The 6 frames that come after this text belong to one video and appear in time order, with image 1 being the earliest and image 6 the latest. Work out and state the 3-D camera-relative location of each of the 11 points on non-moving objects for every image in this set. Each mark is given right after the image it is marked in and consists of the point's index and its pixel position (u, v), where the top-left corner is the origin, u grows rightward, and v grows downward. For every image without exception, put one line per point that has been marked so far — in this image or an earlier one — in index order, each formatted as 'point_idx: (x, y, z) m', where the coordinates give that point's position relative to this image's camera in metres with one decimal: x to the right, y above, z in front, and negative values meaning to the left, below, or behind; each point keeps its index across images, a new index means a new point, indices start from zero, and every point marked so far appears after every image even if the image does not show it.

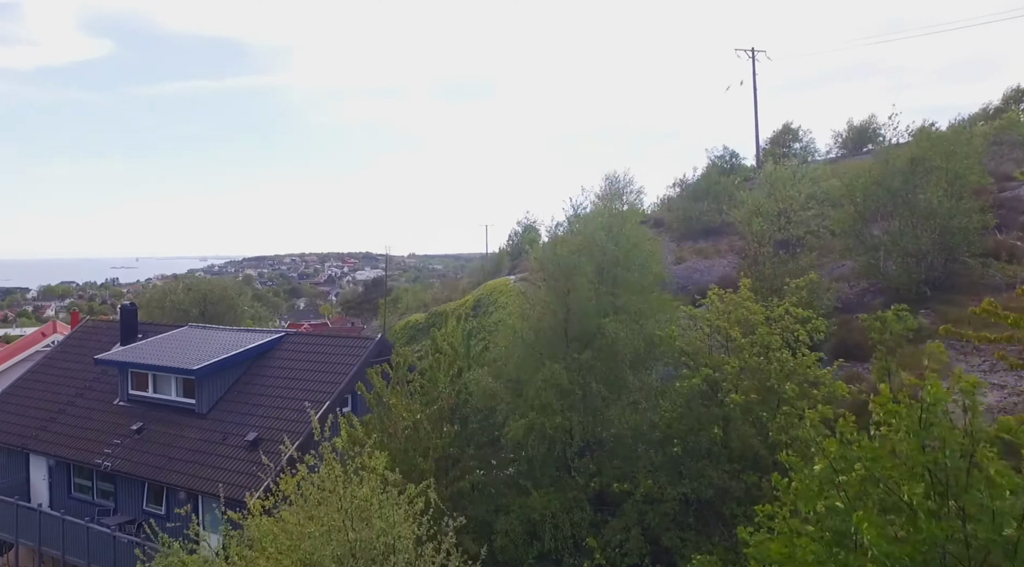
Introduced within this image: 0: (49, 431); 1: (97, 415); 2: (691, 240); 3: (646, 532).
0: (-8.0, -2.5, +12.8) m
1: (-7.1, -2.2, +12.7) m
2: (+4.2, +1.0, +17.6) m
3: (+1.2, -2.2, +6.5) m
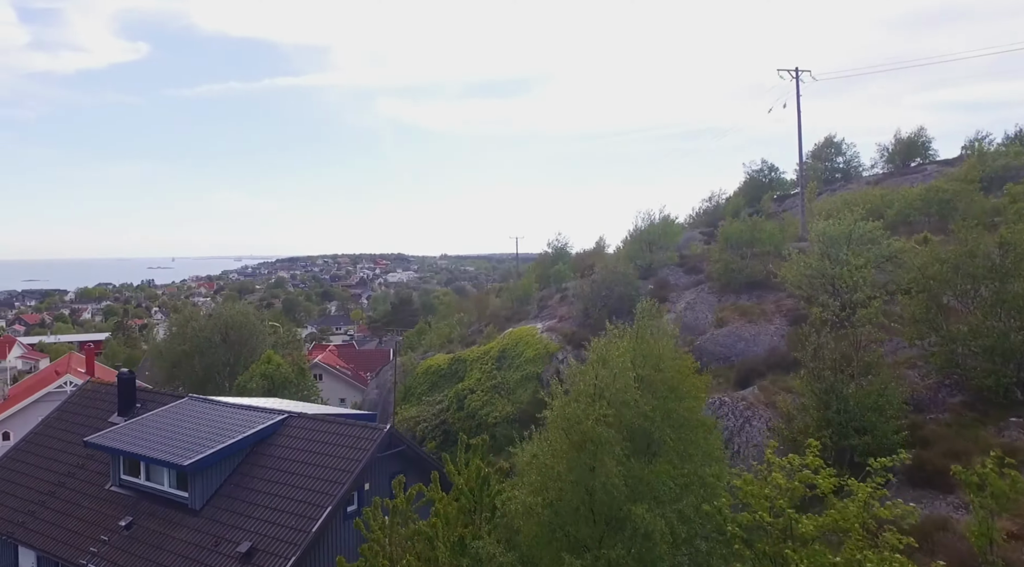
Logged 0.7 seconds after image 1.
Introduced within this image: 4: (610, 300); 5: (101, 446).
0: (-7.6, -3.8, +12.0) m
1: (-6.8, -3.5, +11.8) m
2: (+4.8, -0.2, +16.2) m
3: (+1.3, -3.5, +5.3) m
4: (+2.3, -0.4, +17.4) m
5: (-6.4, -2.5, +11.5) m
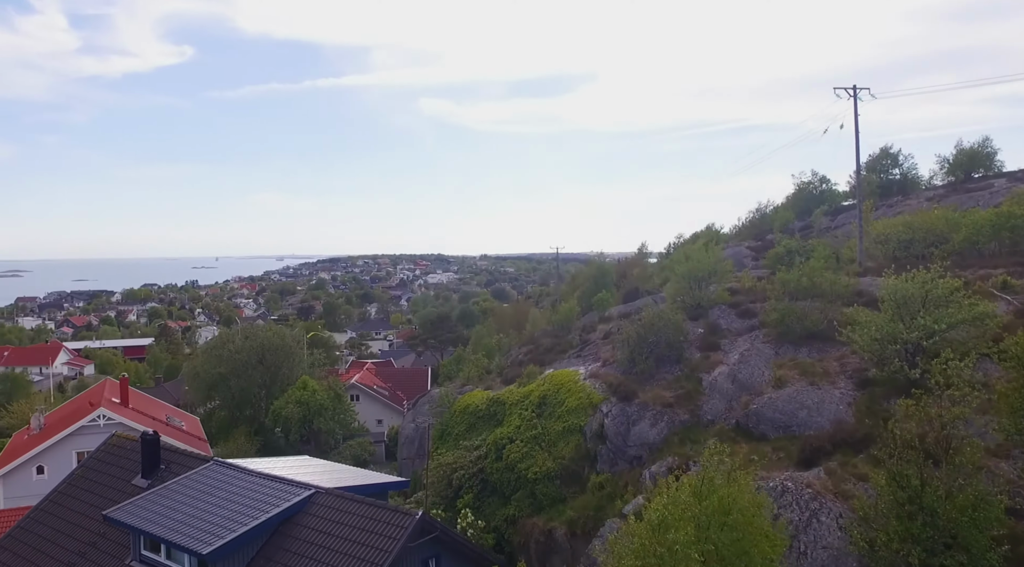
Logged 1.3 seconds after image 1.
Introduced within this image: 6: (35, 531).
0: (-7.0, -4.8, +11.5) m
1: (-6.2, -4.5, +11.3) m
2: (+5.6, -1.2, +15.0) m
3: (+1.5, -4.5, +4.3) m
4: (+3.2, -1.4, +16.3) m
5: (-5.8, -3.5, +10.9) m
6: (-8.2, -4.3, +12.8) m
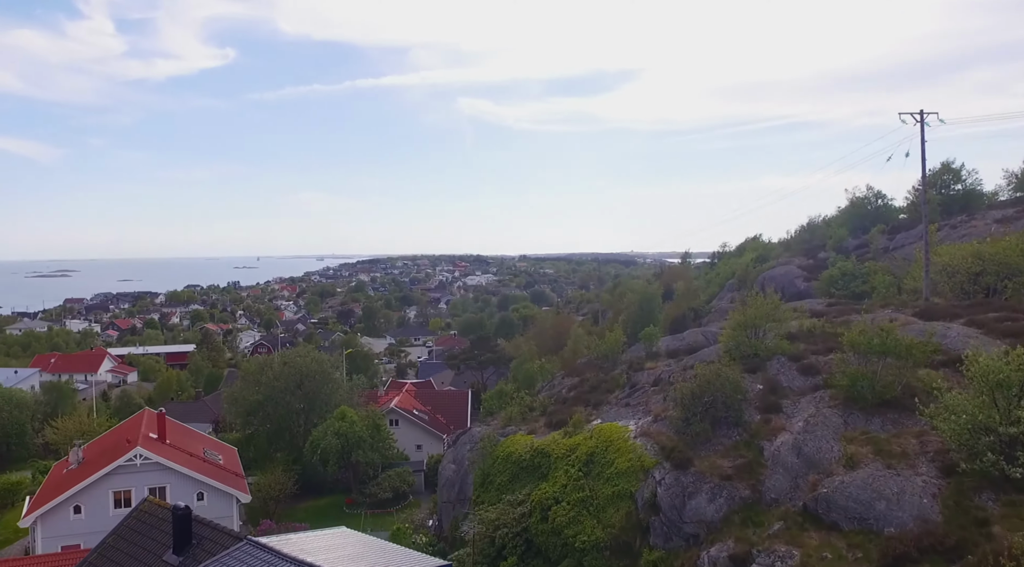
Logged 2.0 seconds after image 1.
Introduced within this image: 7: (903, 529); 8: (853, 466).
0: (-6.3, -5.9, +11.0) m
1: (-5.5, -5.6, +10.8) m
2: (+6.5, -2.4, +13.8) m
3: (+1.9, -5.8, +3.4) m
4: (+4.1, -2.6, +15.3) m
5: (-5.1, -4.7, +10.4) m
6: (-7.5, -5.4, +12.4) m
7: (+5.6, -3.5, +10.7) m
8: (+5.6, -3.0, +12.2) m
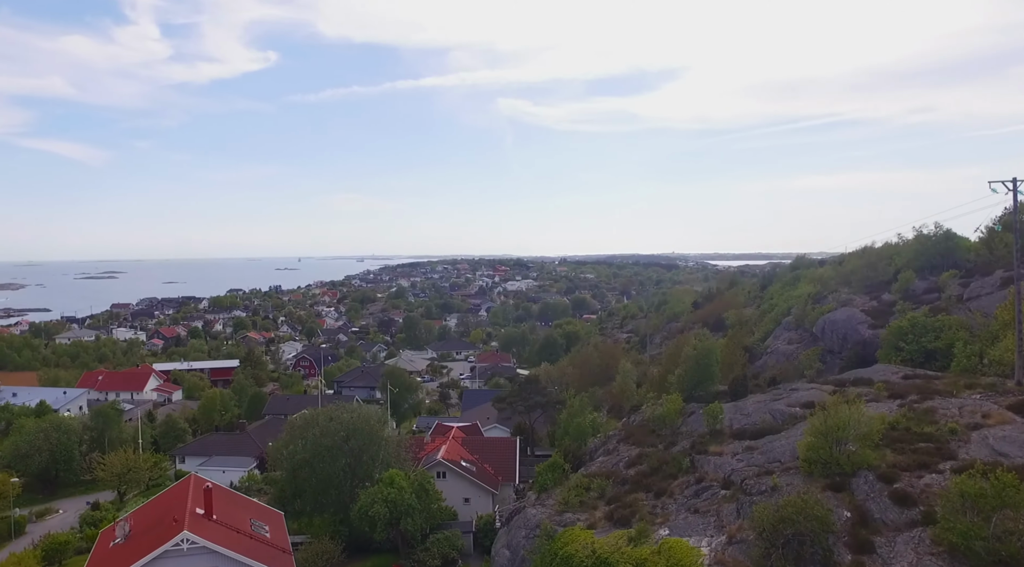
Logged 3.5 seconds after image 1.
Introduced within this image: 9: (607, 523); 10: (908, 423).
0: (-5.3, -8.3, +10.3) m
1: (-4.4, -8.0, +10.0) m
2: (+7.7, -4.7, +12.5) m
3: (+2.5, -8.2, +2.3) m
4: (+5.4, -4.9, +14.0) m
5: (-4.1, -7.0, +9.6) m
6: (-6.3, -7.7, +11.8) m
7: (+6.7, -5.9, +9.4) m
8: (+6.7, -5.4, +10.9) m
9: (+2.5, -6.3, +19.6) m
10: (+9.8, -3.5, +18.5) m
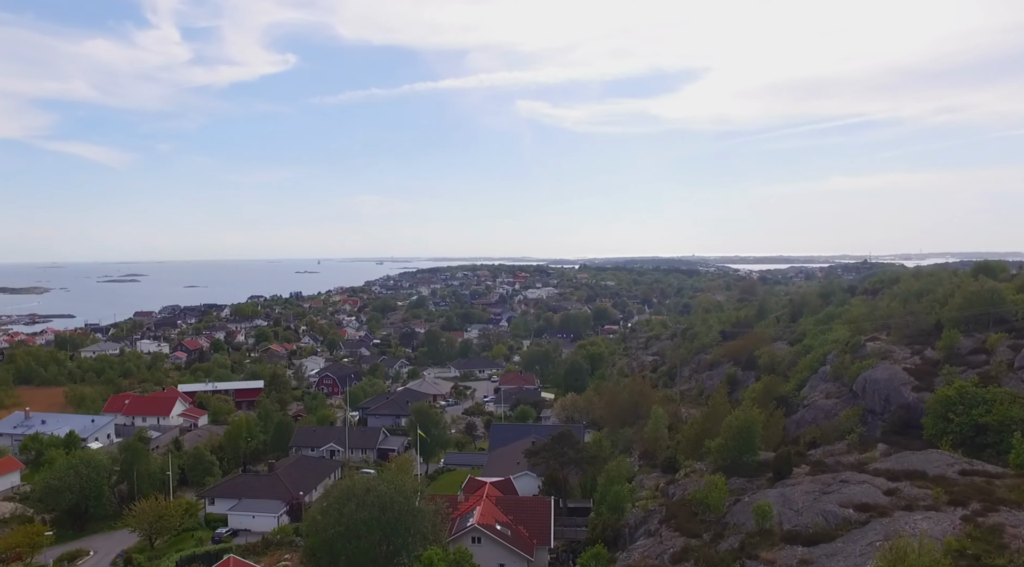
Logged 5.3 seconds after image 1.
0: (-4.2, -11.2, +9.9) m
1: (-3.4, -11.0, +9.7) m
2: (+8.8, -7.7, +11.8) m
3: (+3.4, -11.3, +1.8) m
4: (+6.5, -7.8, +13.4) m
5: (-3.0, -10.0, +9.2) m
6: (-5.2, -10.7, +11.4) m
7: (+7.7, -8.9, +8.8) m
8: (+7.8, -8.3, +10.3) m
9: (+3.8, -9.1, +19.1) m
10: (+11.1, -6.4, +17.7) m
